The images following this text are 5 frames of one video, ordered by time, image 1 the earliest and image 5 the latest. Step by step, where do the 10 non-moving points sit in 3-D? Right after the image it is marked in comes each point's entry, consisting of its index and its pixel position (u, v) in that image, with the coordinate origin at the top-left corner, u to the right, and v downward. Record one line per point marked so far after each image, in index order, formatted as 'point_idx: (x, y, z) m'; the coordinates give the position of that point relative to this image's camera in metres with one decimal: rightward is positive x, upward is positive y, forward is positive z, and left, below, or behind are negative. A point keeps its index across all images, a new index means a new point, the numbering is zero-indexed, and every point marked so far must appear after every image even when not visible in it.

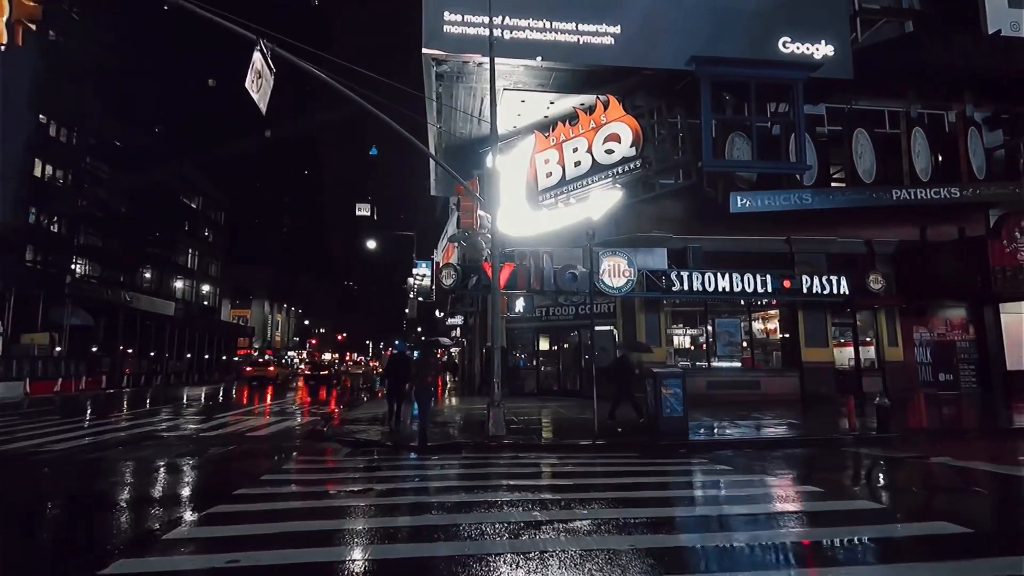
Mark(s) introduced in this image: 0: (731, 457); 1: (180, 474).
0: (+4.3, -3.3, +11.1) m
1: (-5.7, -3.2, +9.7) m
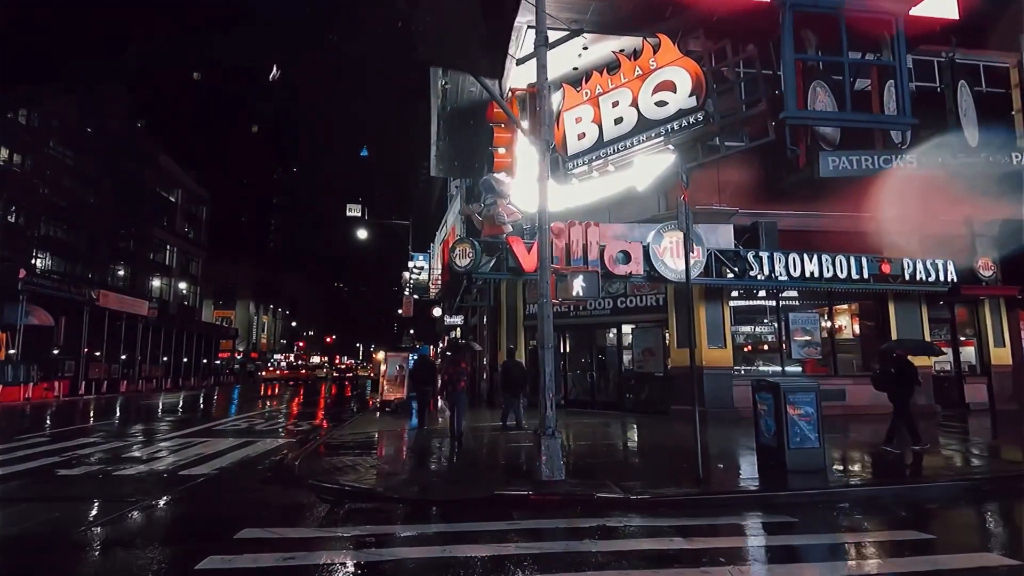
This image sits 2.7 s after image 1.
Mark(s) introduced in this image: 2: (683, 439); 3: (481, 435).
0: (+5.2, -2.9, +7.2) m
1: (-4.8, -2.8, +5.6) m
2: (+4.0, -3.6, +13.4) m
3: (-0.8, -3.8, +14.8) m
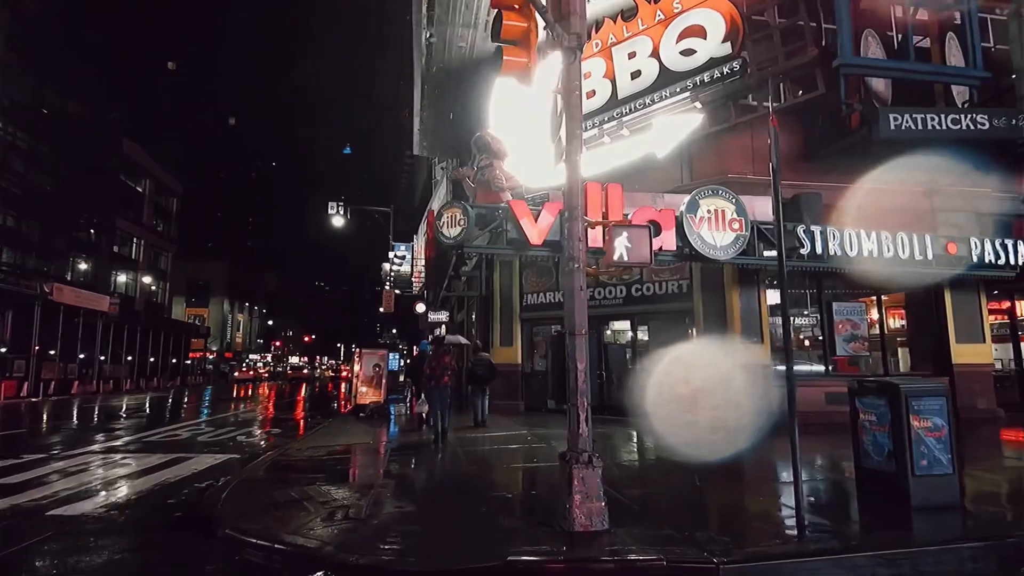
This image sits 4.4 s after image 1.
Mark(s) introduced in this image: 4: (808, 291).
0: (+5.4, -2.5, +4.8) m
1: (-4.6, -2.4, +3.0) m
2: (+4.0, -3.2, +11.0) m
3: (-0.9, -3.3, +12.2) m
4: (+7.4, -0.1, +14.0) m
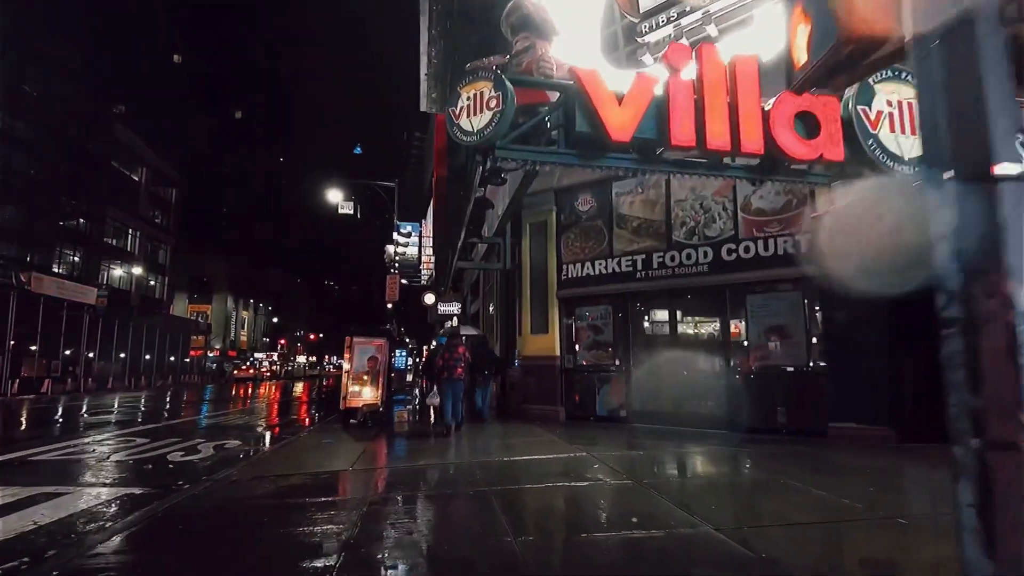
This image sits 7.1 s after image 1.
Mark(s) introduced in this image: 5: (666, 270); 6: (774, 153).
0: (+6.0, -1.8, +0.7) m
1: (-4.0, -1.6, -1.0) m
2: (+4.7, -2.5, +6.9) m
3: (-0.2, -2.6, +8.2) m
4: (+8.2, +0.6, +9.9) m
5: (+3.0, +0.4, +11.4) m
6: (+3.0, +1.5, +6.8) m
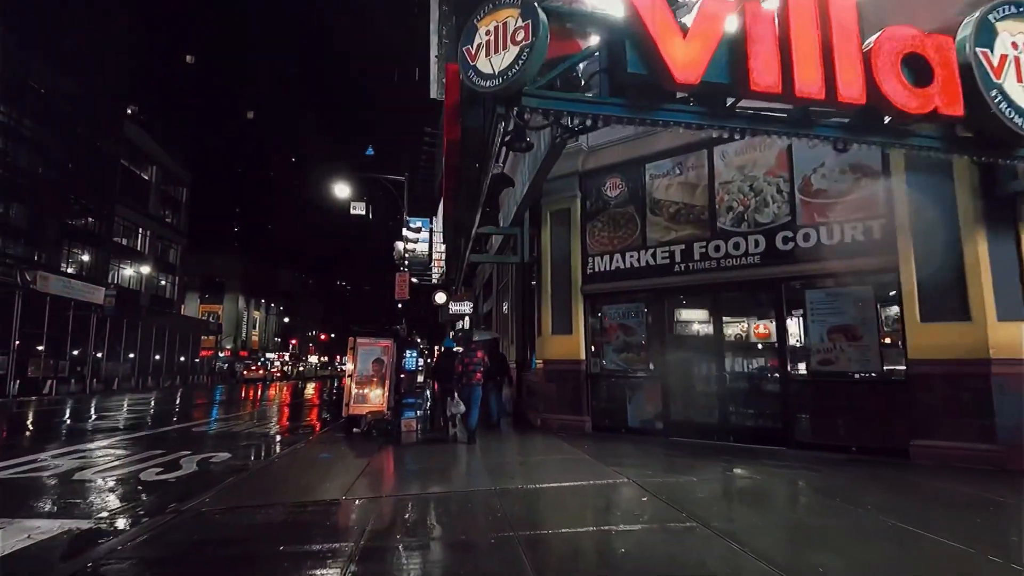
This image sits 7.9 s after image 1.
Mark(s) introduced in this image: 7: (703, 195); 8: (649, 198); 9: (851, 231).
0: (+6.1, -1.7, -0.7) m
1: (-3.9, -1.5, -2.2) m
2: (+5.0, -2.4, +5.5) m
3: (+0.2, -2.5, +6.9) m
4: (+8.5, +0.7, +8.4) m
5: (+3.4, +0.5, +10.0) m
6: (+3.3, +1.6, +5.5) m
7: (+3.4, +1.6, +10.0) m
8: (+2.6, +1.7, +10.6) m
9: (+5.1, +0.9, +8.6) m
